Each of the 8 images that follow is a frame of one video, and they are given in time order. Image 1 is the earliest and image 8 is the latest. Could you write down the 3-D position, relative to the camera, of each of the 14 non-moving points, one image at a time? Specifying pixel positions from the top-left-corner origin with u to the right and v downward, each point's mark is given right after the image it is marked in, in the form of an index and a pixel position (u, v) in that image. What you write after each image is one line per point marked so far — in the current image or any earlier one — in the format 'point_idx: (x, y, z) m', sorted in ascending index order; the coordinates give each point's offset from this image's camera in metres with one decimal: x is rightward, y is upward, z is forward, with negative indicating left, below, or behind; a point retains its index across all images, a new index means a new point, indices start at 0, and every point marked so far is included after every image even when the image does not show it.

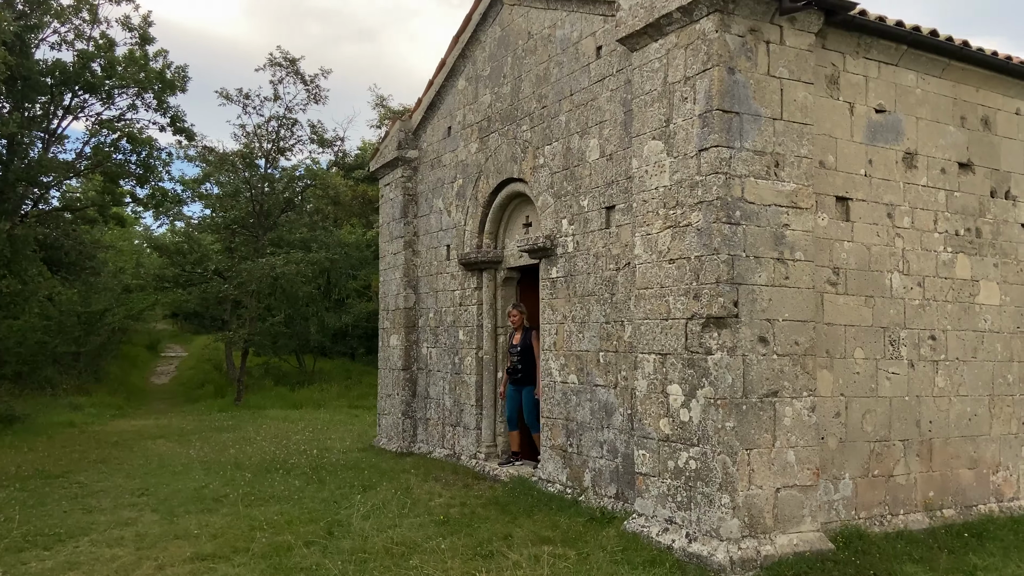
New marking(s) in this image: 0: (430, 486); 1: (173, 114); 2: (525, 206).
0: (-0.8, -1.9, +7.3) m
1: (-6.5, +3.3, +14.8) m
2: (+0.1, +0.9, +8.1) m
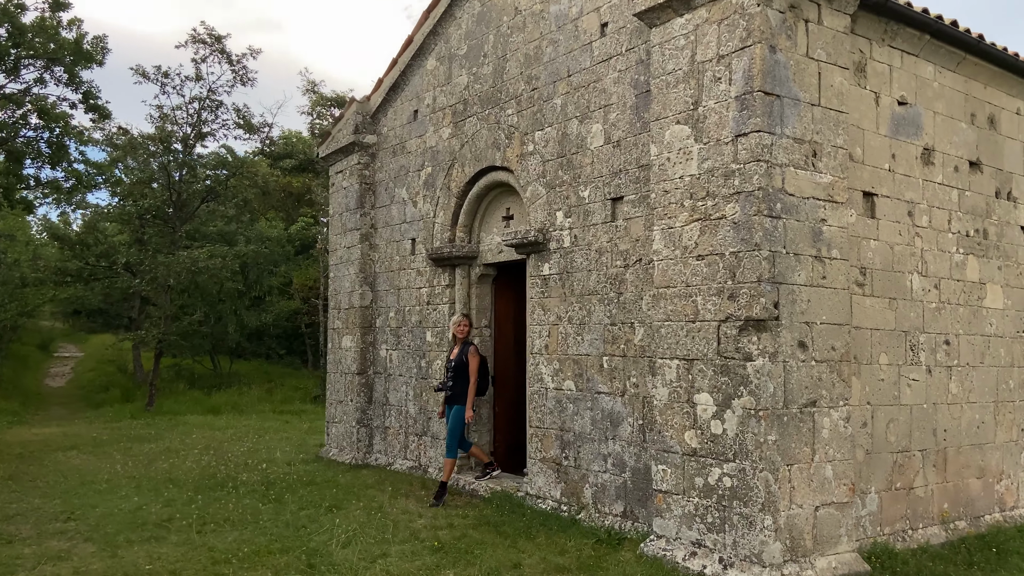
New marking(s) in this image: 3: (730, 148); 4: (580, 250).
0: (-0.9, -1.9, +6.6) m
1: (-7.3, +3.4, +13.4) m
2: (0.0, +0.9, +7.5) m
3: (+1.3, +0.9, +4.8) m
4: (+0.5, +0.3, +6.2) m
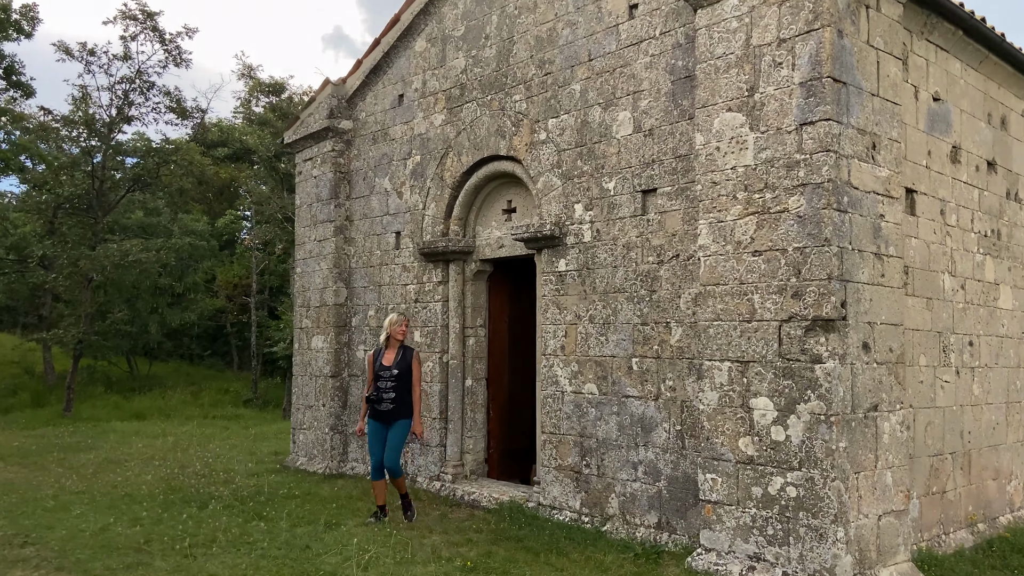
0: (-0.8, -1.8, +6.1) m
1: (-7.9, +3.5, +12.1) m
2: (0.0, +0.9, +7.0) m
3: (+1.6, +0.9, +4.5) m
4: (+0.7, +0.3, +5.8) m
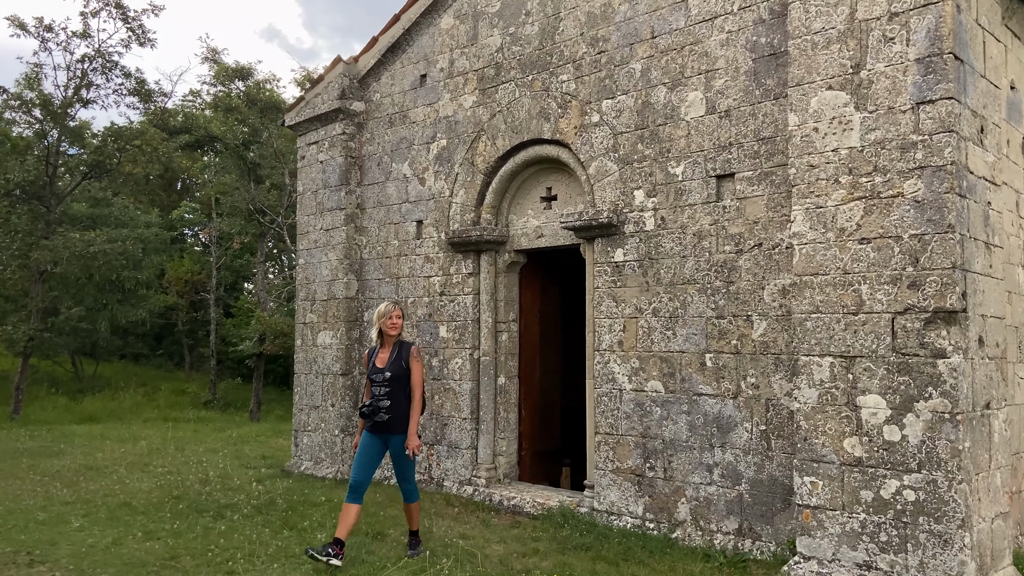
0: (-0.4, -1.8, +5.6) m
1: (-7.9, +3.6, +11.1) m
2: (+0.3, +1.0, +6.6) m
3: (+2.2, +0.9, +4.3) m
4: (+1.1, +0.4, +5.5) m
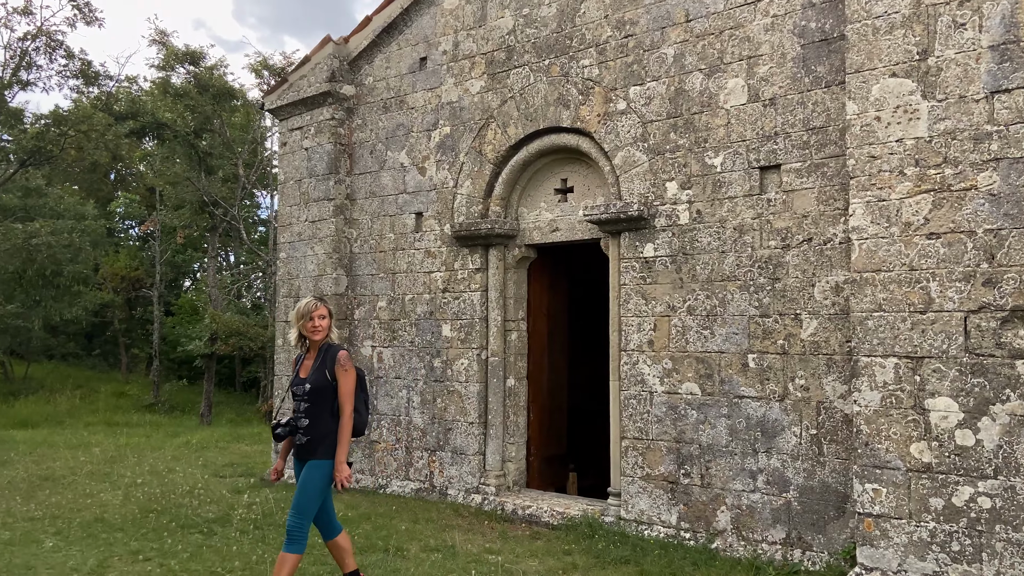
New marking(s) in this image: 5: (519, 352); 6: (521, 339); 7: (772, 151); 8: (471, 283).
0: (-0.3, -1.7, +5.2) m
1: (-8.1, +3.7, +10.1) m
2: (+0.4, +1.0, +6.3) m
3: (+2.5, +0.9, +4.1) m
4: (+1.3, +0.4, +5.2) m
5: (+0.1, -0.5, +6.4) m
6: (+0.1, -0.4, +6.5) m
7: (+1.7, +0.9, +4.9) m
8: (-0.3, 0.0, +6.6) m
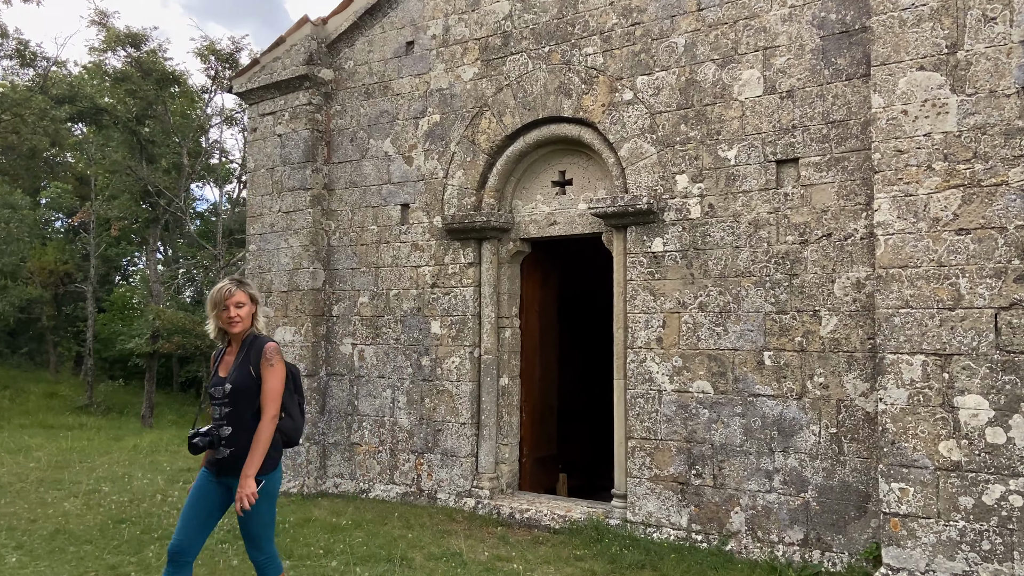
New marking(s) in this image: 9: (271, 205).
0: (-0.2, -1.7, +5.0) m
1: (-8.4, +3.8, +9.3) m
2: (+0.4, +1.0, +6.1) m
3: (+2.6, +1.0, +4.0) m
4: (+1.4, +0.4, +5.1) m
5: (0.0, -0.5, +6.2) m
6: (0.0, -0.4, +6.2) m
7: (+1.7, +0.9, +4.8) m
8: (-0.4, +0.1, +6.3) m
9: (-2.3, +0.8, +7.4) m
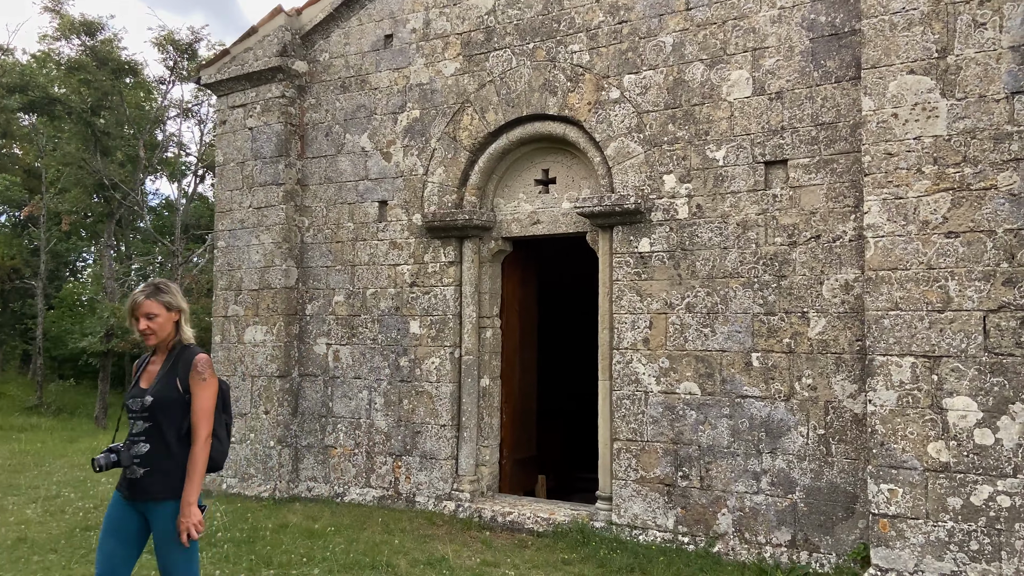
0: (-0.3, -1.7, +4.9) m
1: (-8.6, +3.9, +8.7) m
2: (+0.3, +1.0, +6.0) m
3: (+2.6, +1.0, +4.1) m
4: (+1.3, +0.4, +5.1) m
5: (-0.1, -0.5, +6.1) m
6: (-0.1, -0.4, +6.1) m
7: (+1.7, +0.9, +4.8) m
8: (-0.6, +0.1, +6.2) m
9: (-2.5, +0.8, +7.2) m
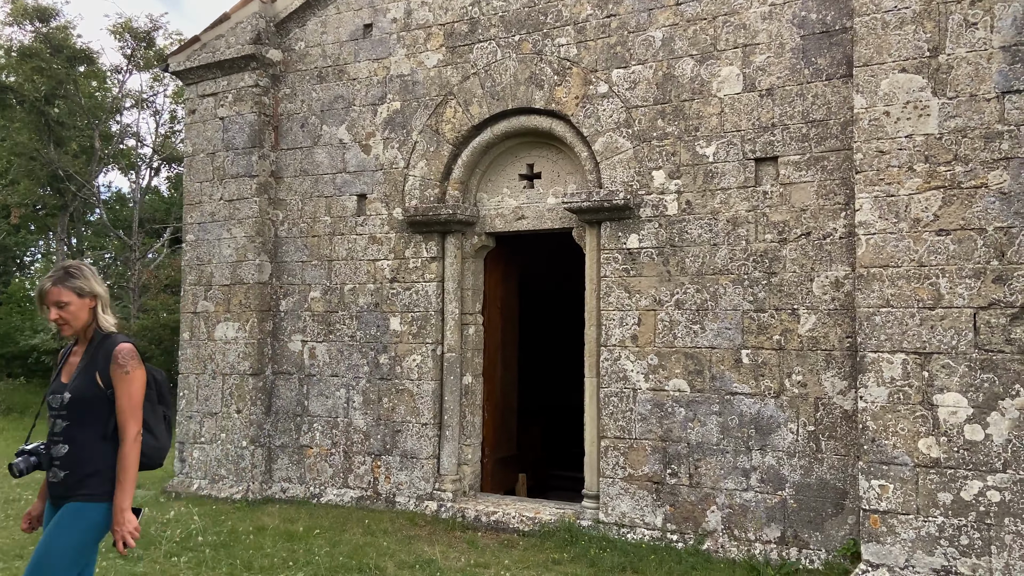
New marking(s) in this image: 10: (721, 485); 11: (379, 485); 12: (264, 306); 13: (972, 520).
0: (-0.4, -1.7, +4.8) m
1: (-8.9, +3.9, +8.1) m
2: (+0.2, +1.1, +5.9) m
3: (+2.6, +1.0, +4.1) m
4: (+1.2, +0.4, +5.0) m
5: (-0.3, -0.5, +6.0) m
6: (-0.3, -0.4, +6.0) m
7: (+1.6, +0.9, +4.8) m
8: (-0.7, +0.1, +6.1) m
9: (-2.7, +0.9, +7.0) m
10: (+1.3, -1.2, +4.8) m
11: (-1.0, -1.5, +6.1) m
12: (-2.1, -0.2, +6.7) m
13: (+2.4, -1.2, +4.0) m
